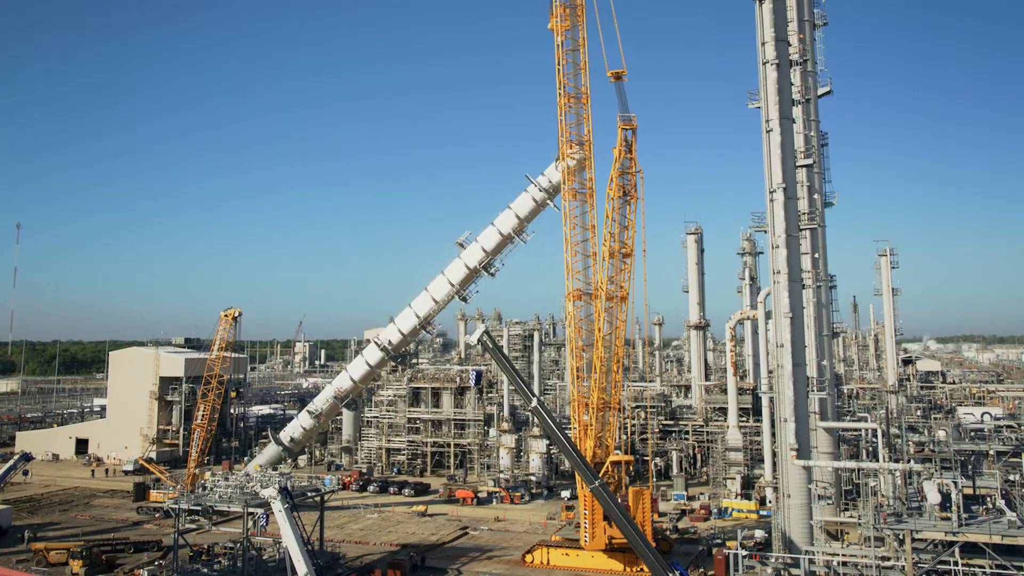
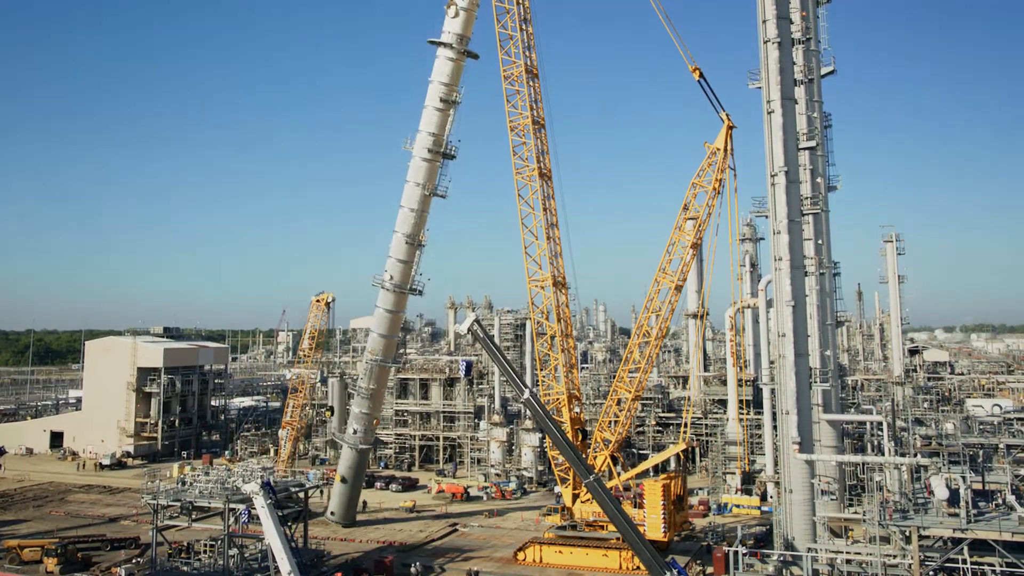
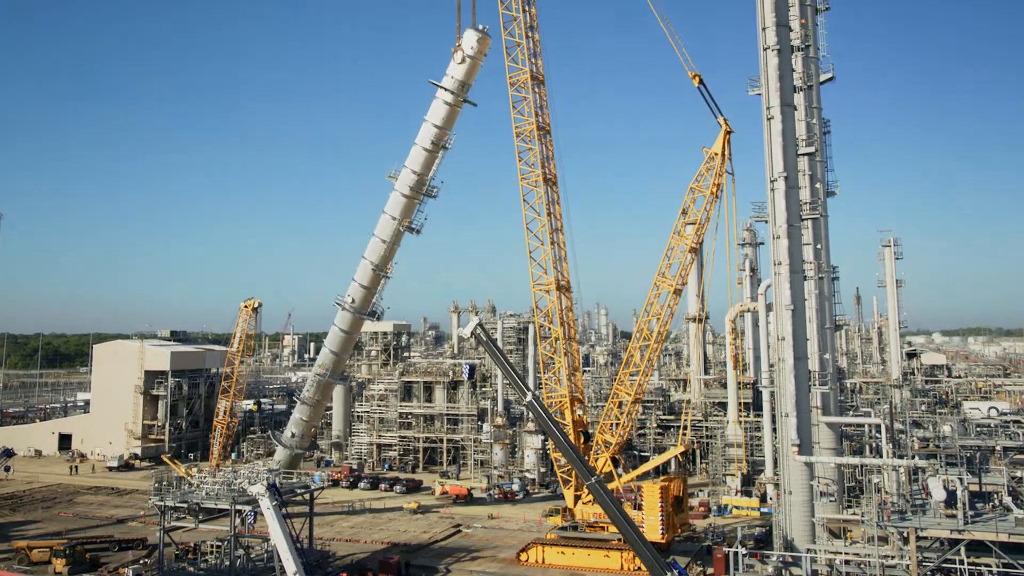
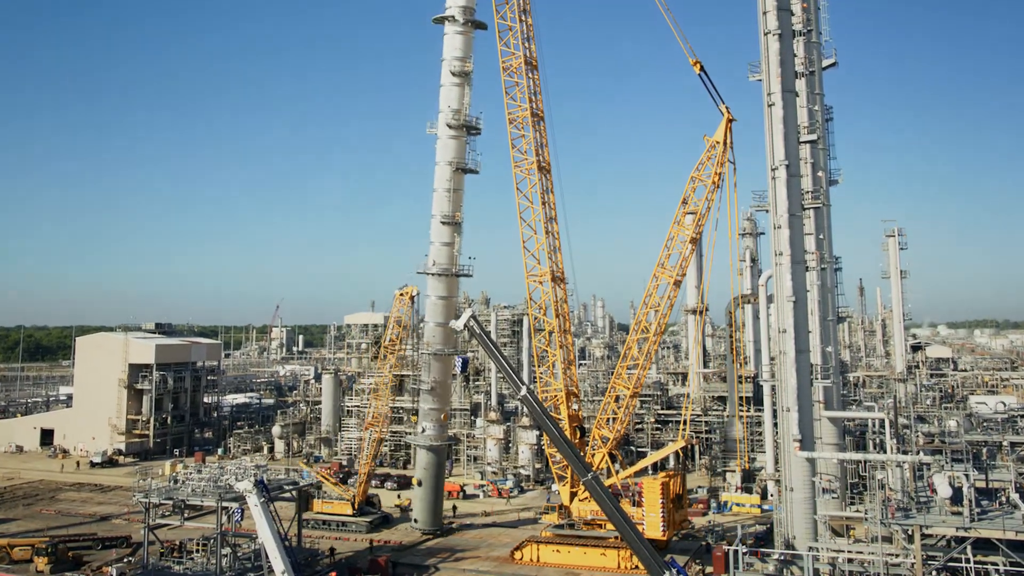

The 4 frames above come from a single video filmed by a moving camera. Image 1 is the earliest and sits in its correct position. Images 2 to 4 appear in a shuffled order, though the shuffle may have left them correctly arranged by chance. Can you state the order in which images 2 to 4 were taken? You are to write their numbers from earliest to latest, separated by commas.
3, 2, 4
